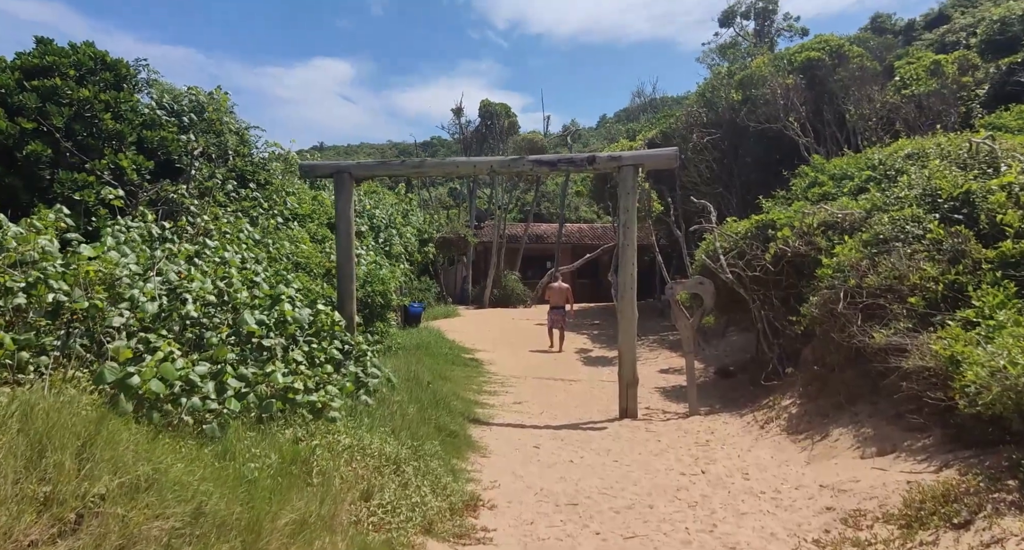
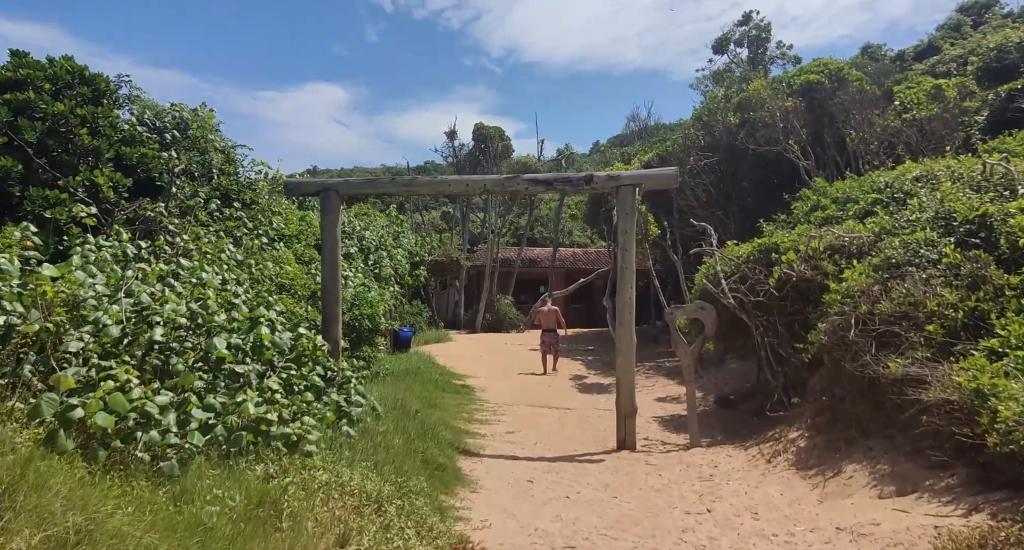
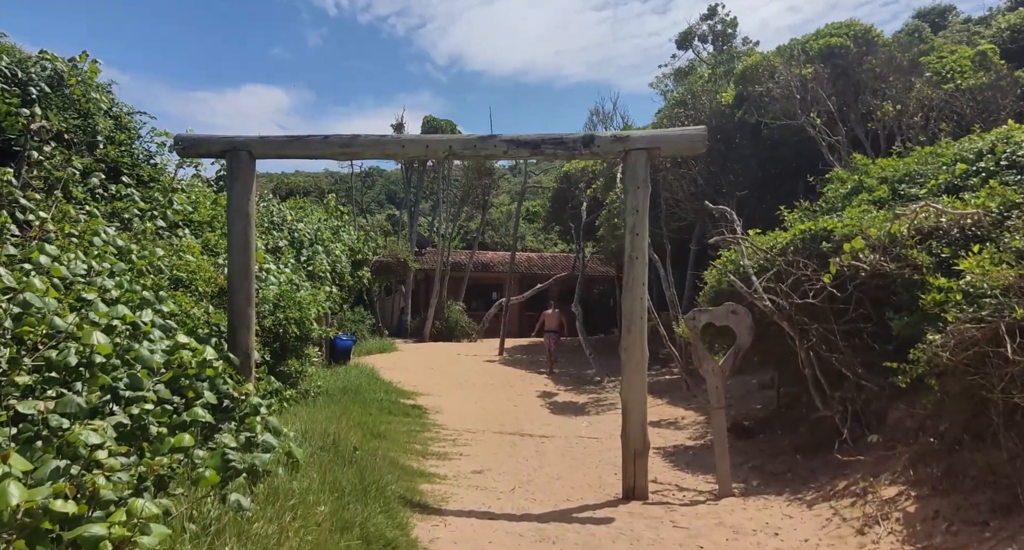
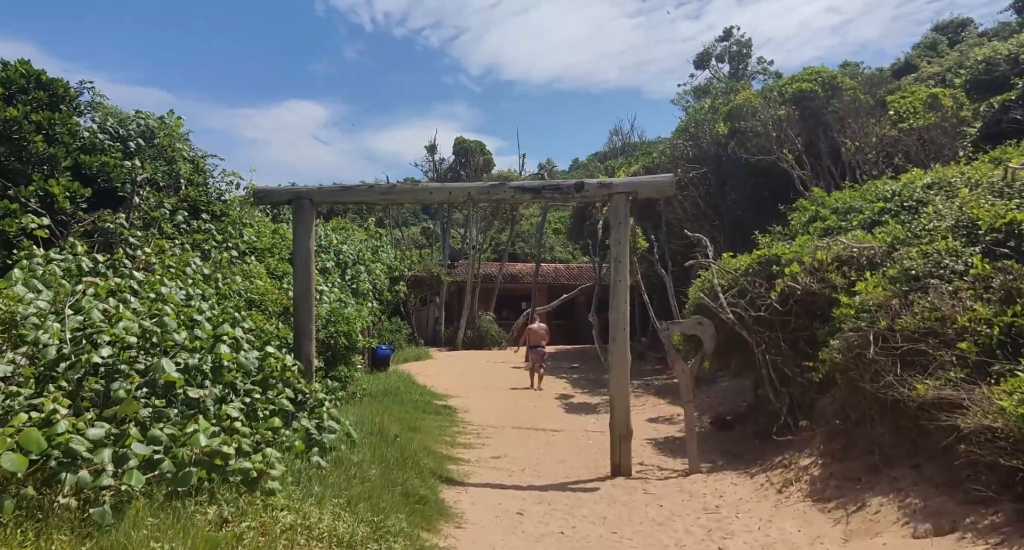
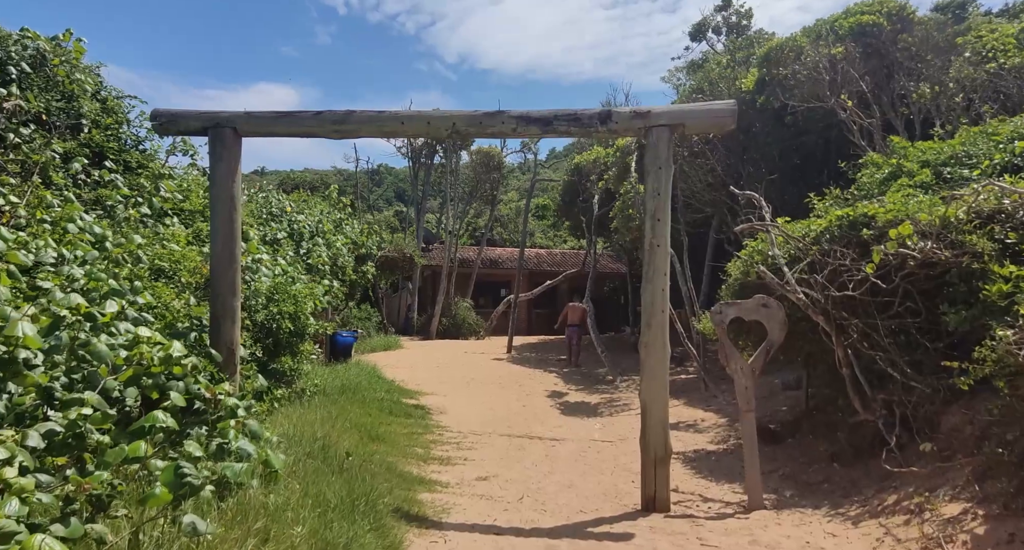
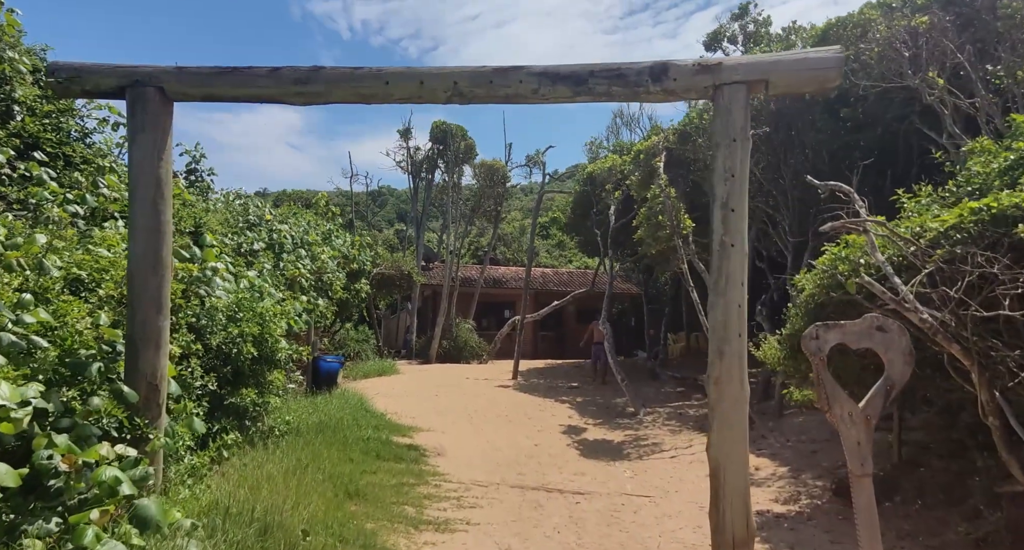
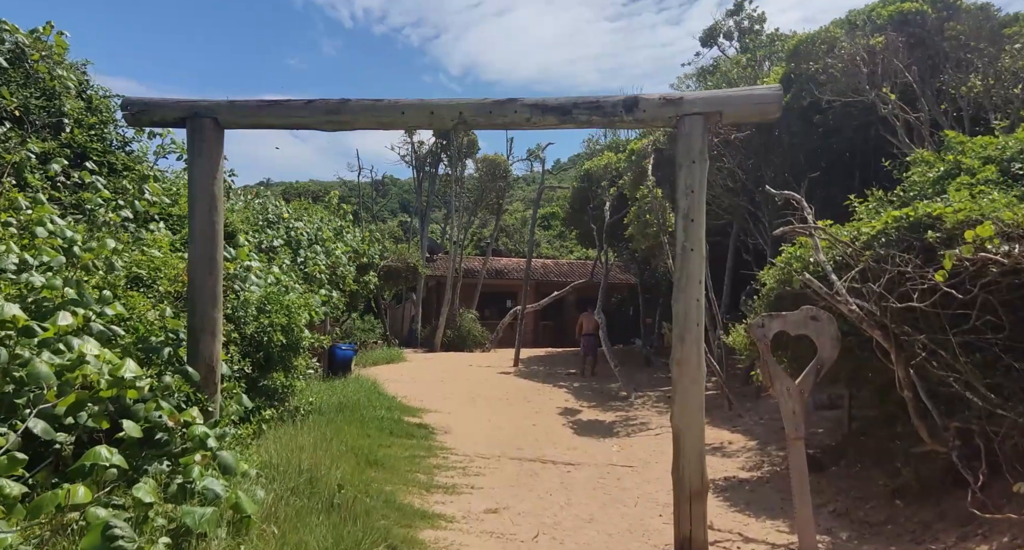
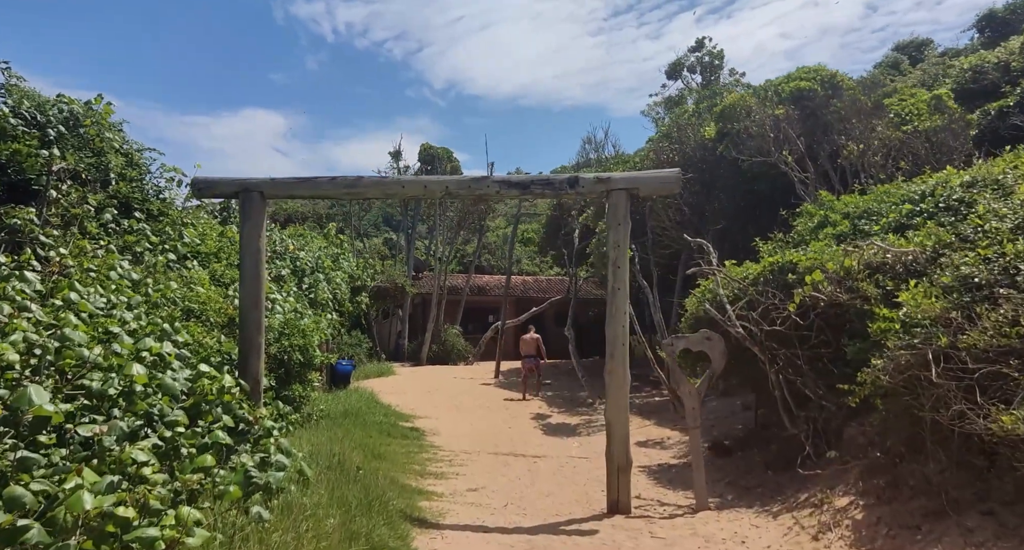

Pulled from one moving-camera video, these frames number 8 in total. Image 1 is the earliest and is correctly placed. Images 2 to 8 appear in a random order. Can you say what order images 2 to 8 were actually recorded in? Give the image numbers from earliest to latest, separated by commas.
2, 4, 8, 3, 5, 7, 6
